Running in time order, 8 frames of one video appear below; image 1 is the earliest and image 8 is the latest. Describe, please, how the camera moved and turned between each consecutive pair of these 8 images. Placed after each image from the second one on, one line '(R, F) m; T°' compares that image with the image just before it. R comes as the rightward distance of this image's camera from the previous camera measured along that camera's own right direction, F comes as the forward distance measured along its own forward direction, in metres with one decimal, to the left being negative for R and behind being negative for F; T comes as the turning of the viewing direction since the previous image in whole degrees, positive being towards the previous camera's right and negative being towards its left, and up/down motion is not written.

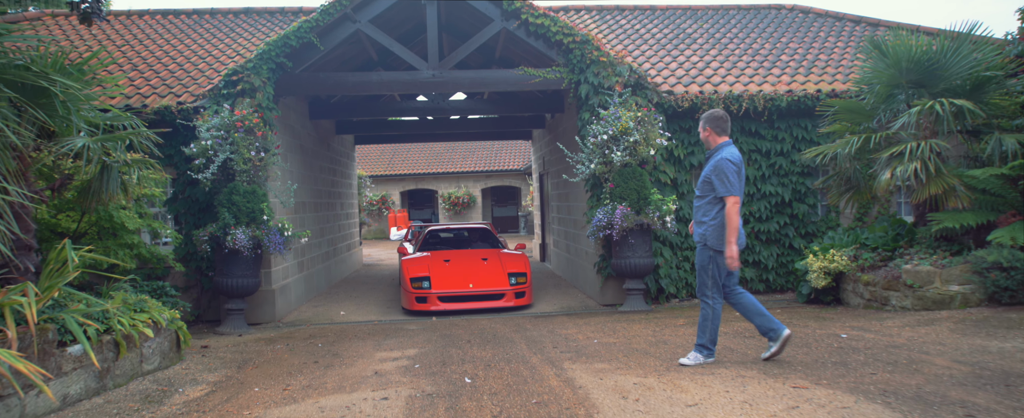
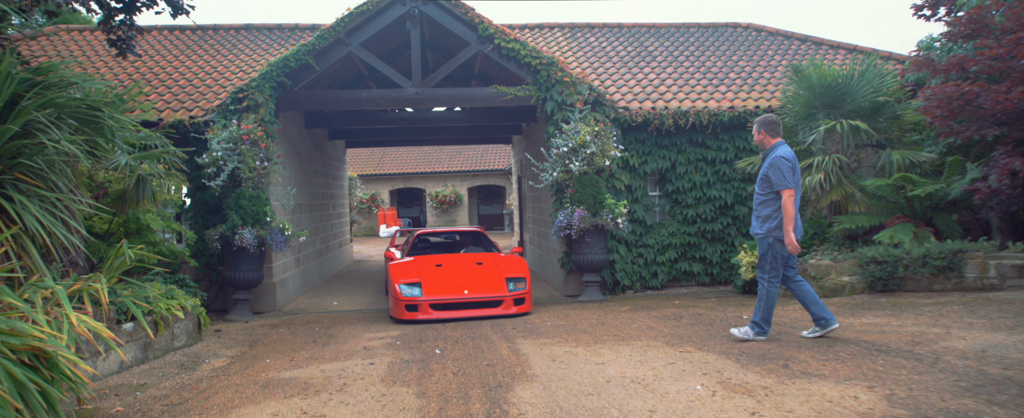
(+0.2, -0.9) m; +1°
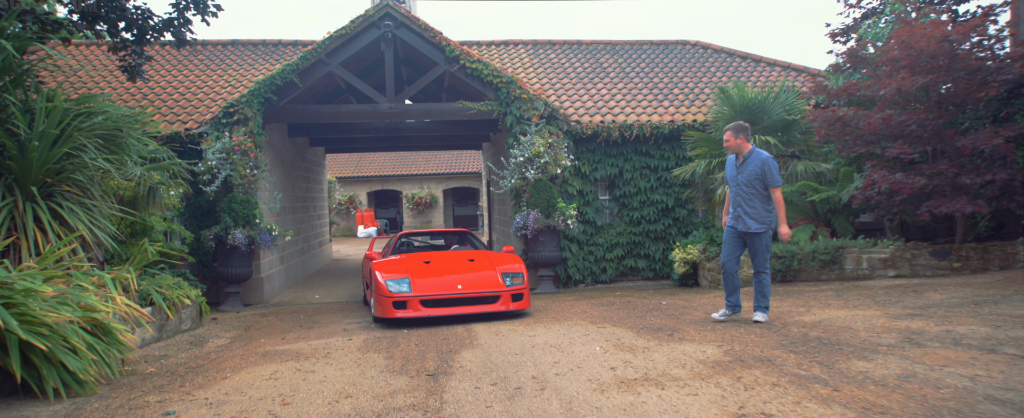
(+0.2, -0.9) m; +2°
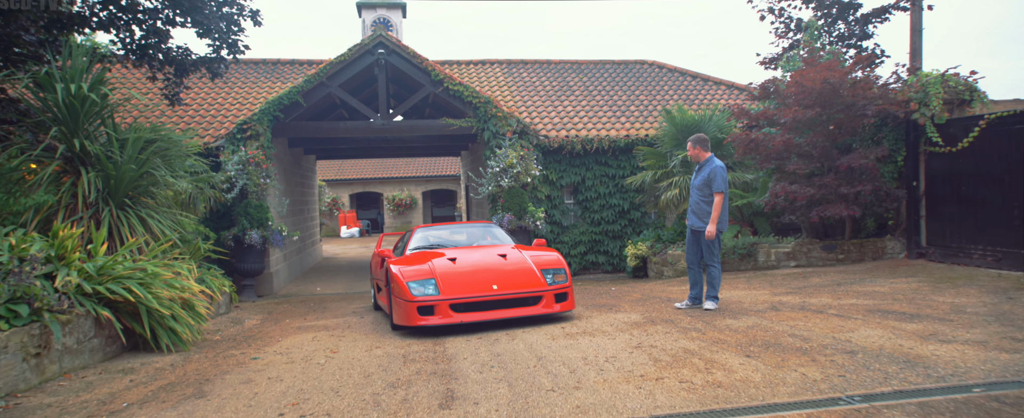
(0.0, -1.3) m; +3°
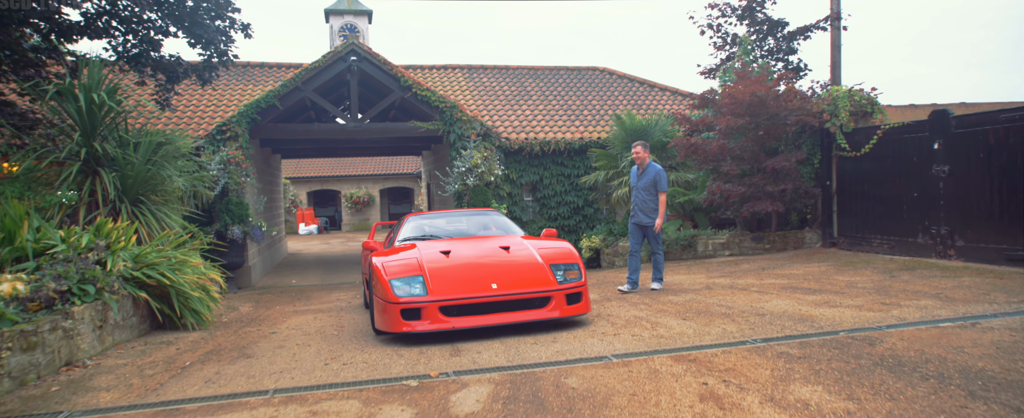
(-0.3, -0.8) m; +5°
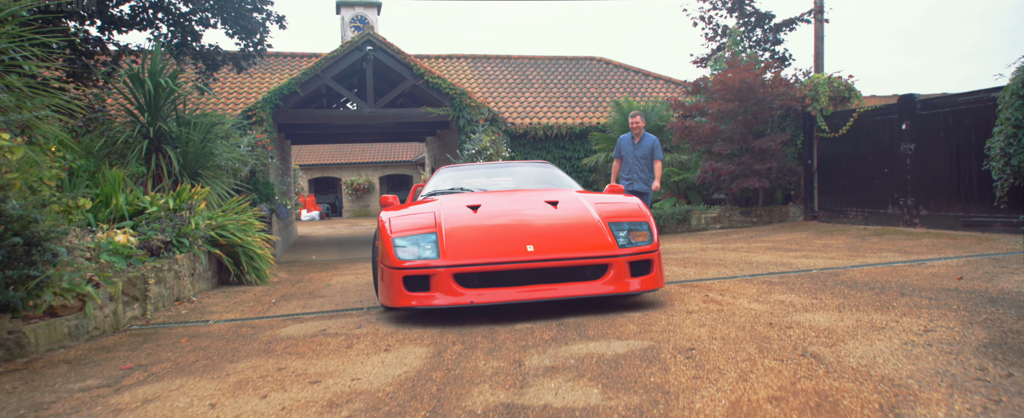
(-0.3, -0.7) m; +1°
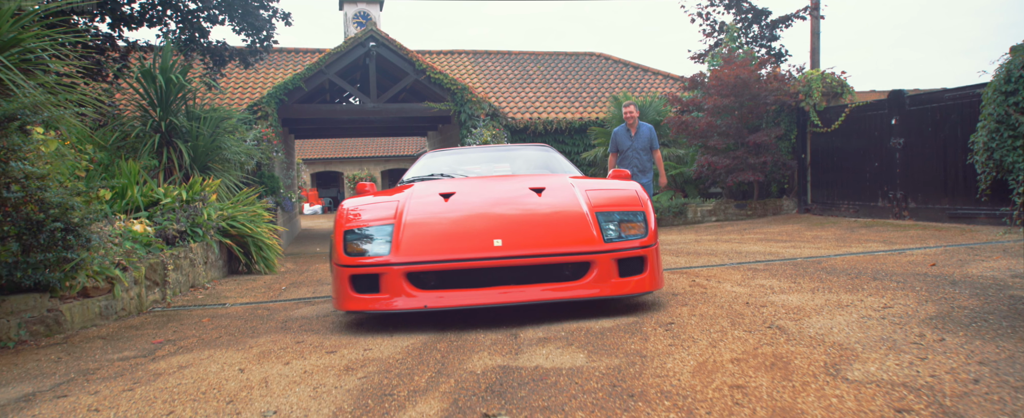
(0.0, -0.2) m; 0°
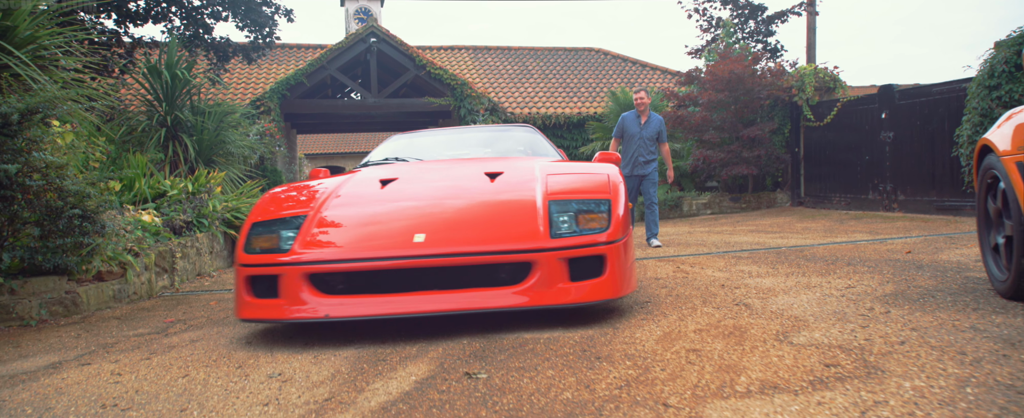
(+0.1, -0.2) m; 0°
